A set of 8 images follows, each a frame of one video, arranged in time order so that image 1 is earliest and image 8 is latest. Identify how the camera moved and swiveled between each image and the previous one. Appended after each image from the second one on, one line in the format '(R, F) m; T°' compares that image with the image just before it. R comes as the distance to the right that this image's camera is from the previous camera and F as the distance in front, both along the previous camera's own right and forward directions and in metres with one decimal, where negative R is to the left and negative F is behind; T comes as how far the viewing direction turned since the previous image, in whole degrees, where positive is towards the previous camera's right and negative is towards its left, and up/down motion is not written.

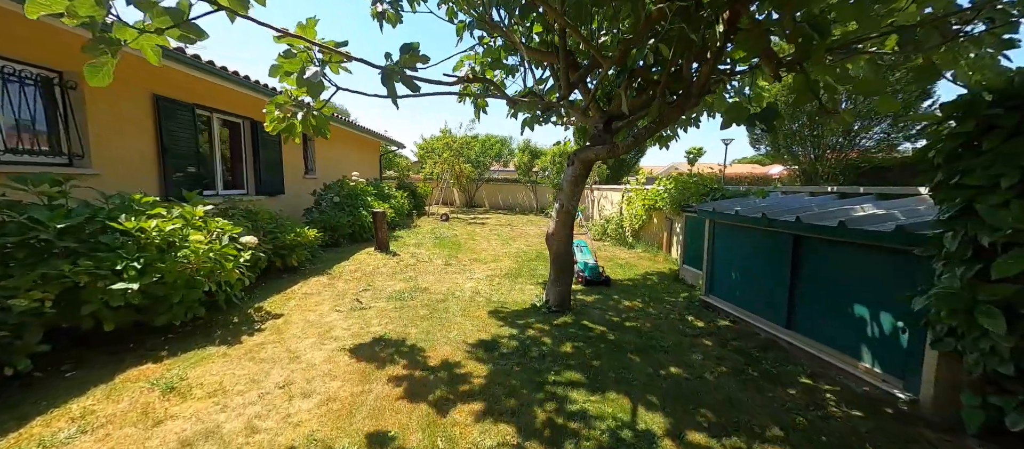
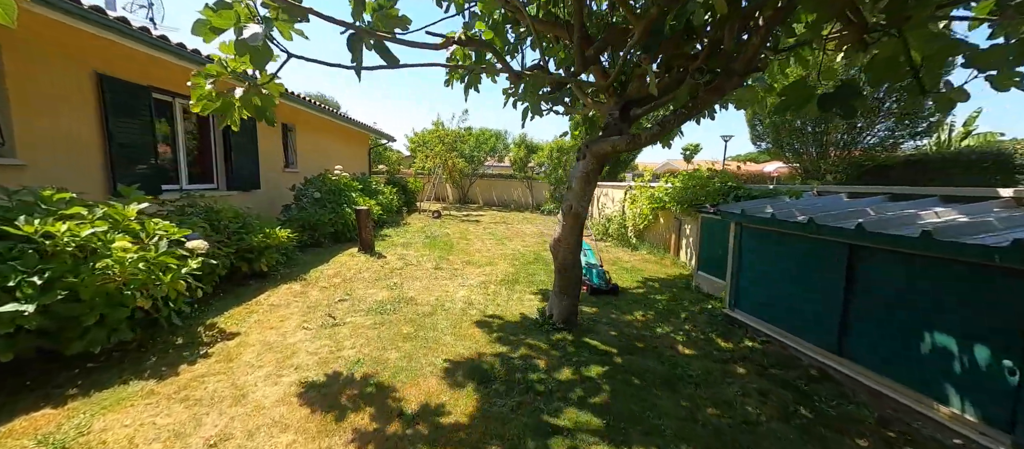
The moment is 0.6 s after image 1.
(0.0, +0.5) m; +1°
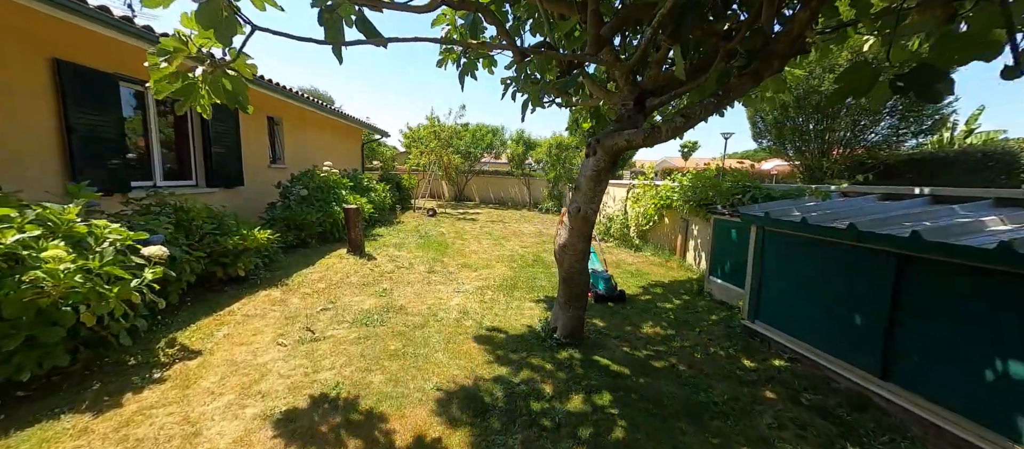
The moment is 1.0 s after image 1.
(0.0, +0.3) m; +1°
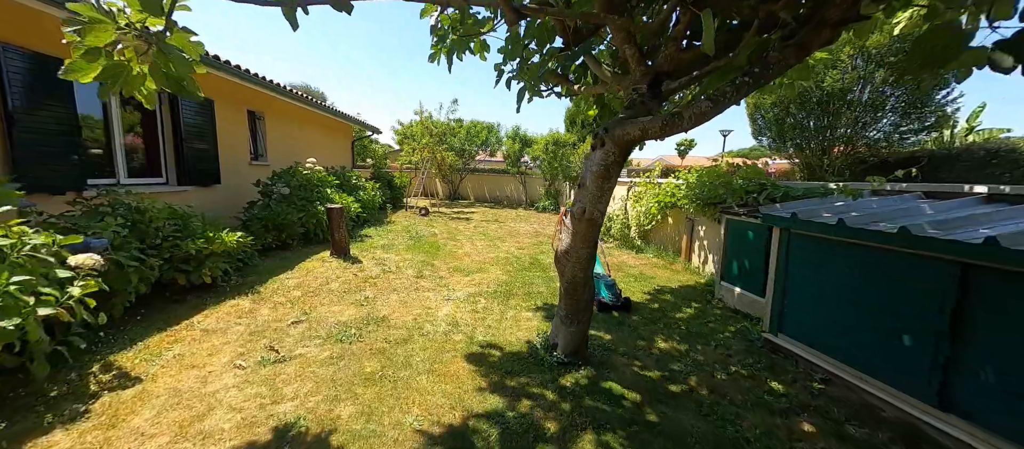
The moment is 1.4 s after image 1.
(0.0, +0.3) m; +1°
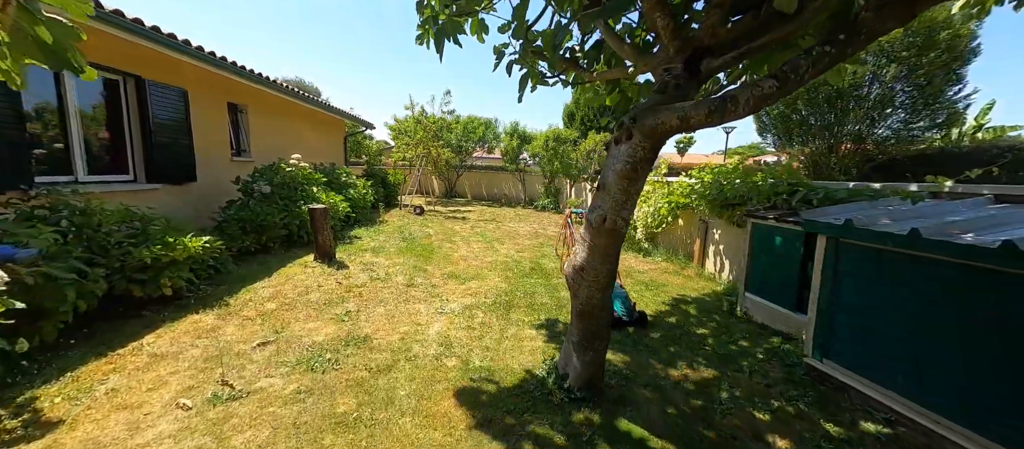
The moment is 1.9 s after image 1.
(0.0, +0.4) m; 0°
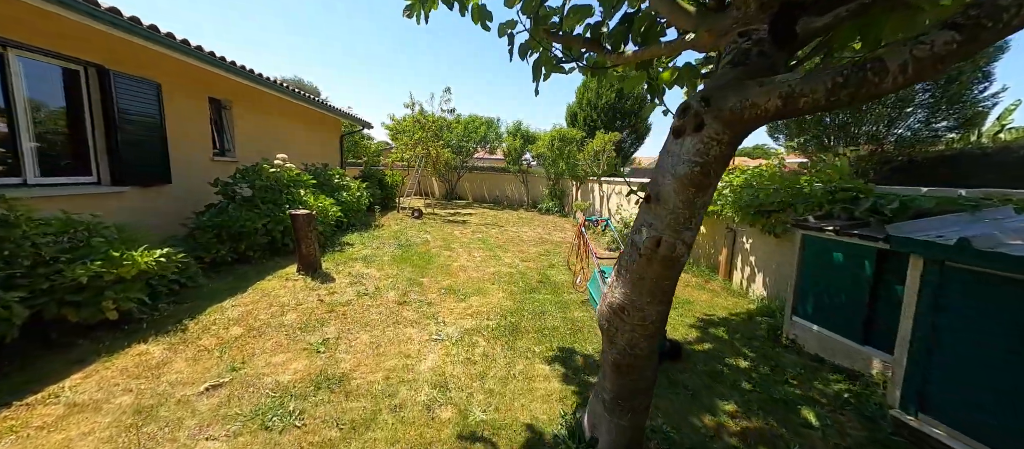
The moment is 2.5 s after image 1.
(-0.1, +0.5) m; 0°
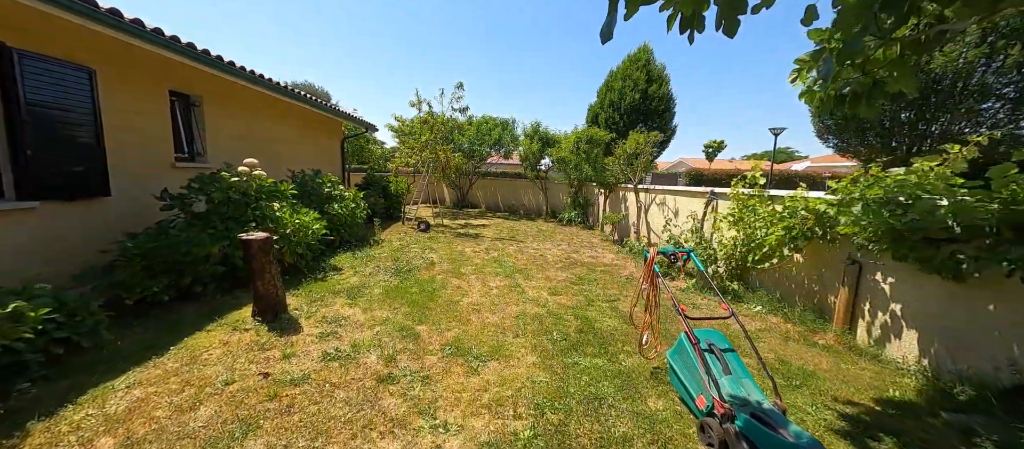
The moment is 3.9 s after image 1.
(-0.2, +1.2) m; -2°
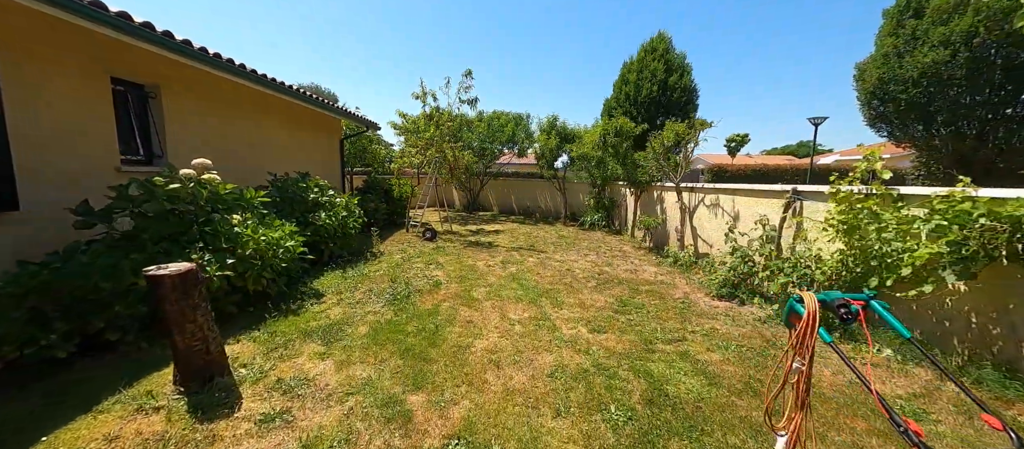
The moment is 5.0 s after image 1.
(-0.1, +1.0) m; -2°
